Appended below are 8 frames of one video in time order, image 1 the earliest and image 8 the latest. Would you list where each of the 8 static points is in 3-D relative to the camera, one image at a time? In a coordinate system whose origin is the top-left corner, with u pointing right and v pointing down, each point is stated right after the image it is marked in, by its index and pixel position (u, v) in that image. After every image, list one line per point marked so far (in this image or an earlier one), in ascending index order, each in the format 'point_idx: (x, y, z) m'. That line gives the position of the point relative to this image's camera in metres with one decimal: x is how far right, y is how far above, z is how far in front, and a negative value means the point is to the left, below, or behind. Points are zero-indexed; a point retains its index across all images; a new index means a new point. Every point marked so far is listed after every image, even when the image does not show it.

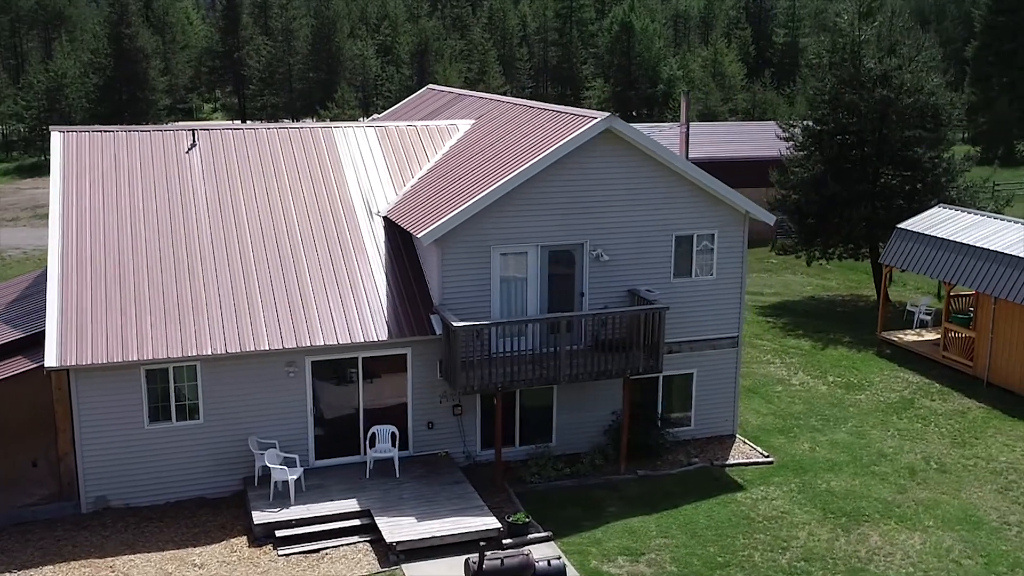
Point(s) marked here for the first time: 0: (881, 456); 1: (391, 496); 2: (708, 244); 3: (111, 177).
0: (+6.4, -2.9, +18.7) m
1: (-1.8, -3.1, +16.0) m
2: (+3.3, +0.7, +18.4) m
3: (-6.8, +1.9, +18.2) m
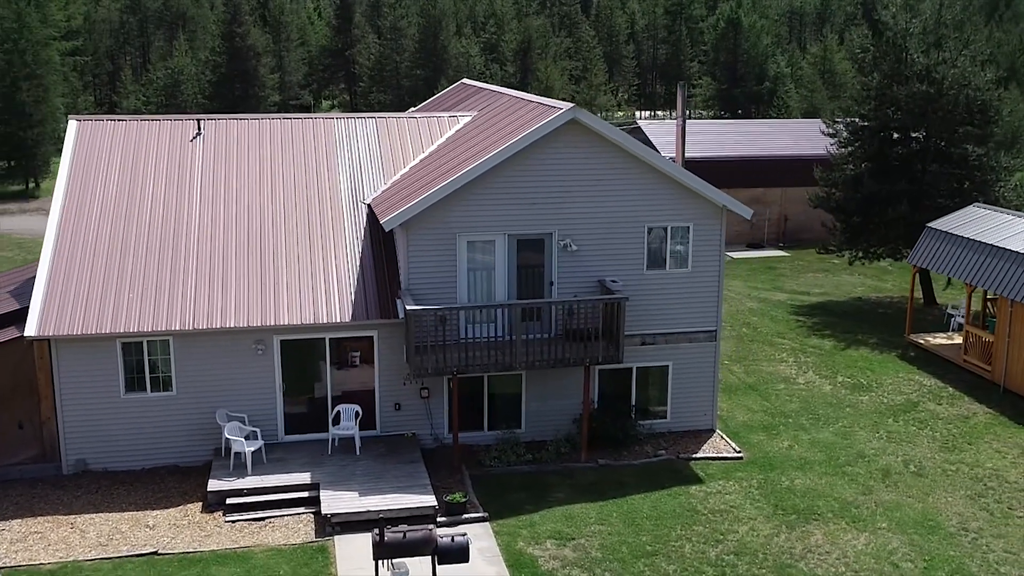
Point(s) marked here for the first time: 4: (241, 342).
0: (+5.9, -2.9, +18.3) m
1: (-2.6, -2.8, +16.6) m
2: (+2.9, +0.9, +18.3) m
3: (-7.2, +2.3, +19.4) m
4: (-4.3, -0.9, +17.2) m
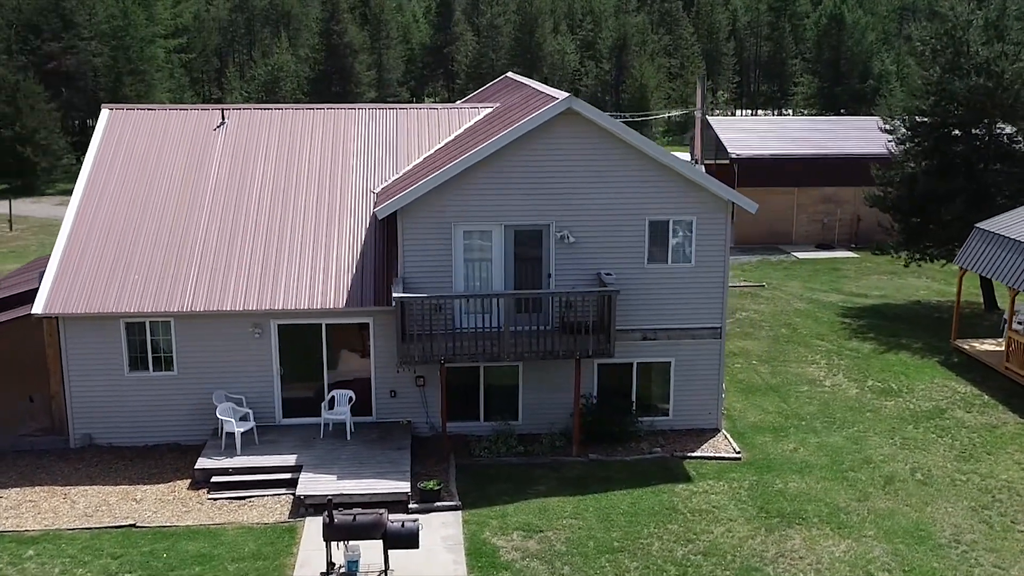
0: (+5.8, -2.9, +17.6) m
1: (-2.9, -2.6, +16.8) m
2: (+2.9, +1.0, +17.9) m
3: (-7.0, +2.6, +20.0) m
4: (-4.5, -0.6, +17.6) m
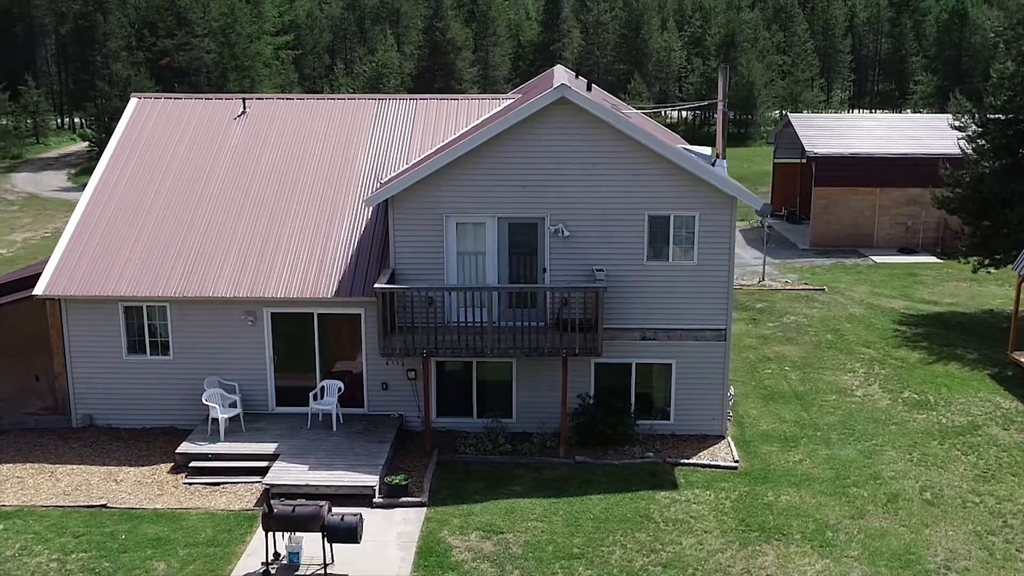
0: (+5.5, -2.9, +16.4) m
1: (-3.2, -2.4, +16.7) m
2: (+2.8, +1.0, +17.1) m
3: (-6.7, +2.8, +20.4) m
4: (-4.6, -0.4, +17.6) m
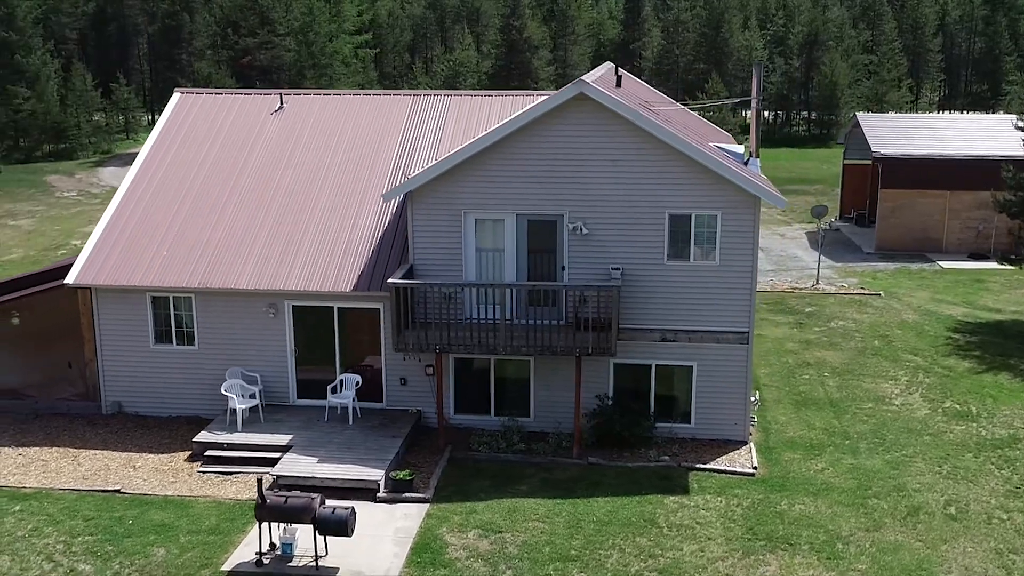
0: (+5.6, -3.0, +15.8) m
1: (-3.0, -2.3, +16.8) m
2: (+3.1, +1.0, +16.7) m
3: (-6.1, +3.0, +20.8) m
4: (-4.3, -0.3, +17.9) m
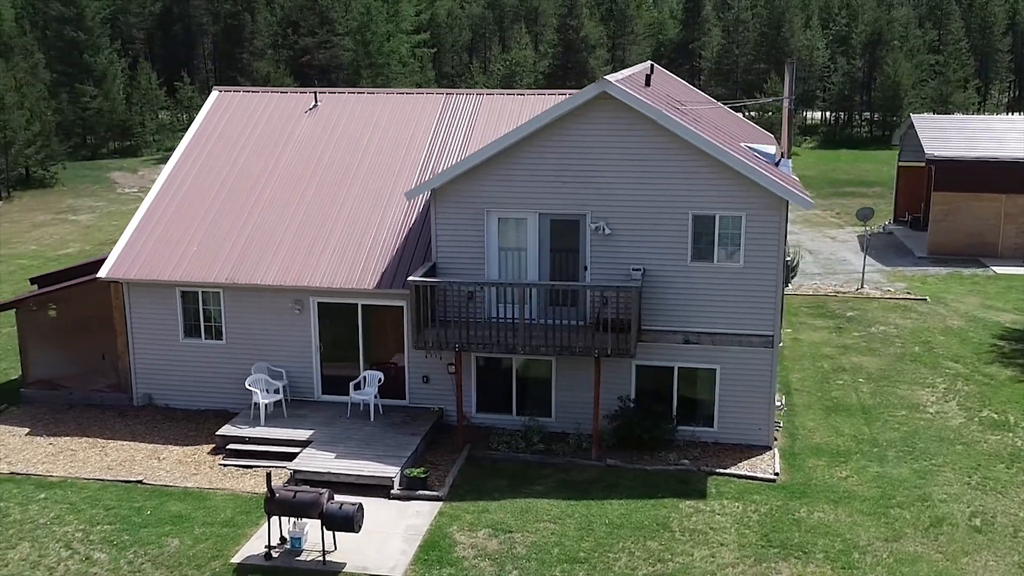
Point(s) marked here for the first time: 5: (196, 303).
0: (+5.9, -3.0, +15.4) m
1: (-2.7, -2.3, +16.9) m
2: (+3.4, +0.9, +16.5) m
3: (-5.5, +3.1, +21.0) m
4: (-3.9, -0.2, +18.0) m
5: (-5.4, -0.3, +18.4) m
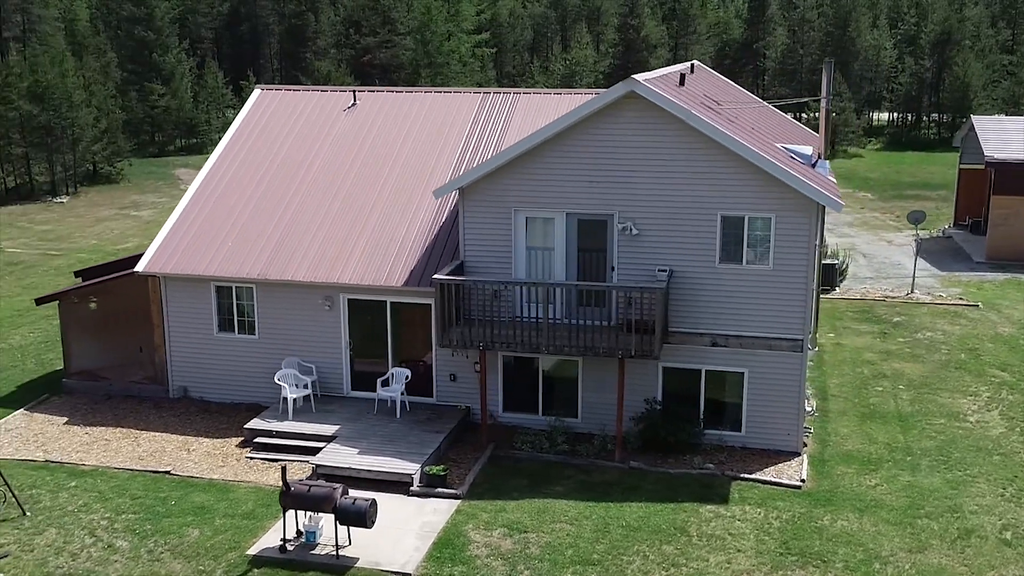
0: (+6.1, -3.1, +15.0) m
1: (-2.3, -2.3, +17.1) m
2: (+3.8, +0.9, +16.3) m
3: (-4.8, +3.2, +21.3) m
4: (-3.4, -0.1, +18.2) m
5: (-4.9, -0.2, +18.7) m
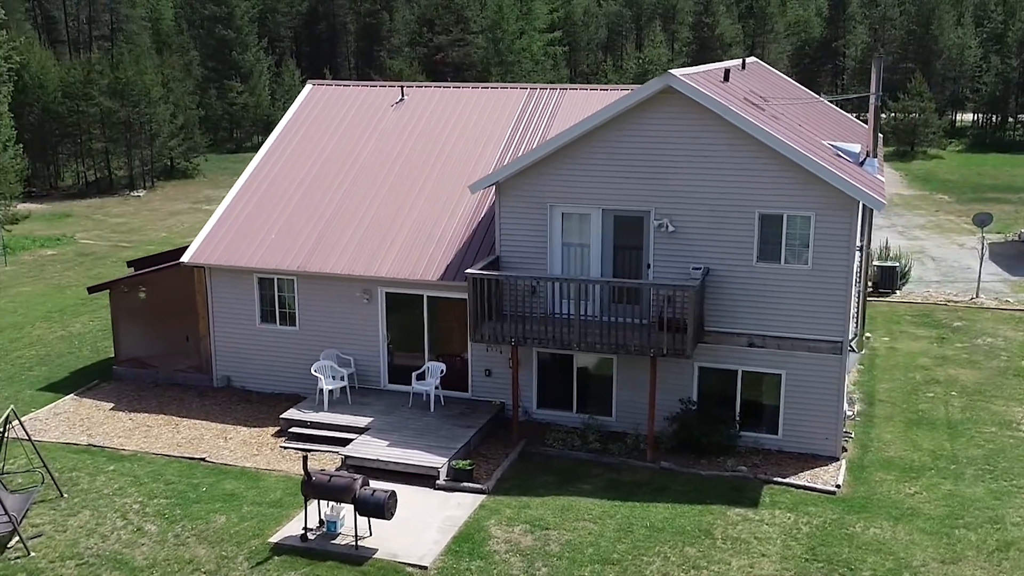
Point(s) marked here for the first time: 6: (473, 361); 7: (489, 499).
0: (+6.4, -3.2, +14.5) m
1: (-1.8, -2.2, +17.1) m
2: (+4.3, +0.9, +15.9) m
3: (-3.9, +3.3, +21.6) m
4: (-2.8, 0.0, +18.4) m
5: (-4.2, 0.0, +18.9) m
6: (-0.6, -1.2, +18.0) m
7: (-0.3, -2.9, +14.9) m
